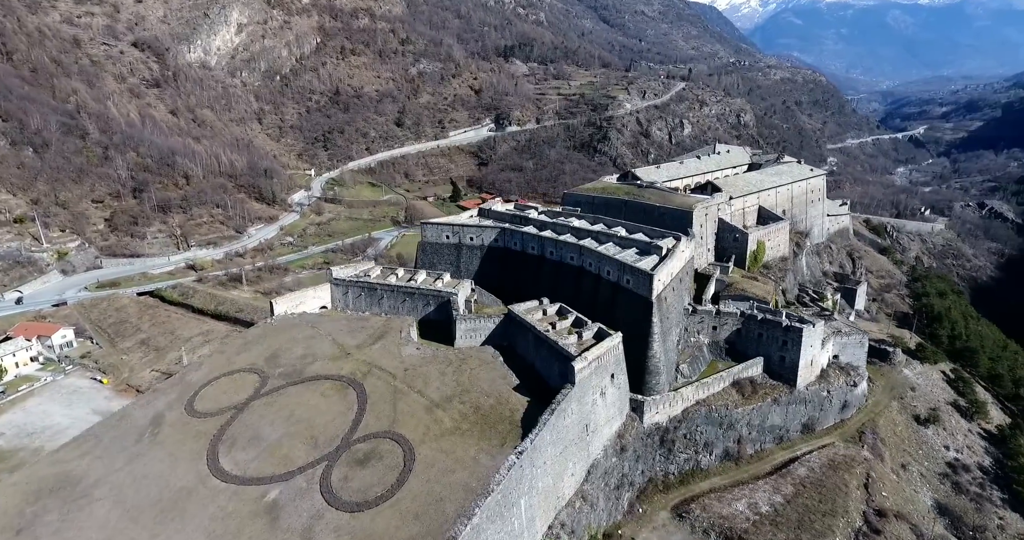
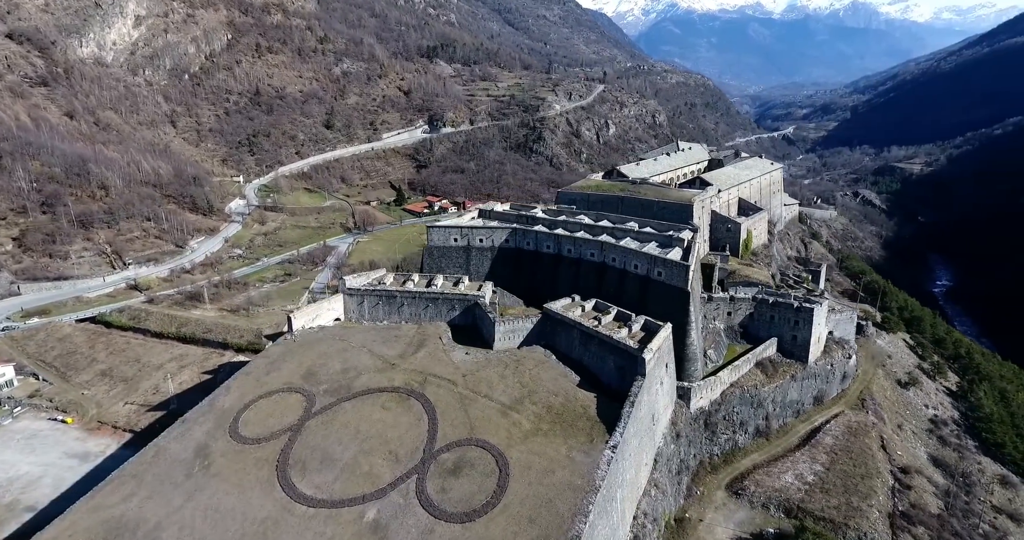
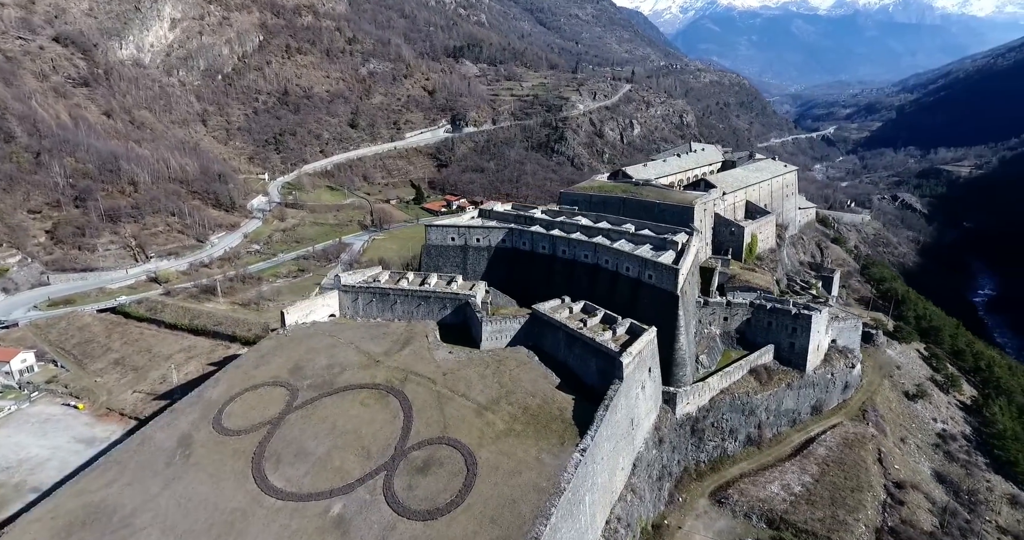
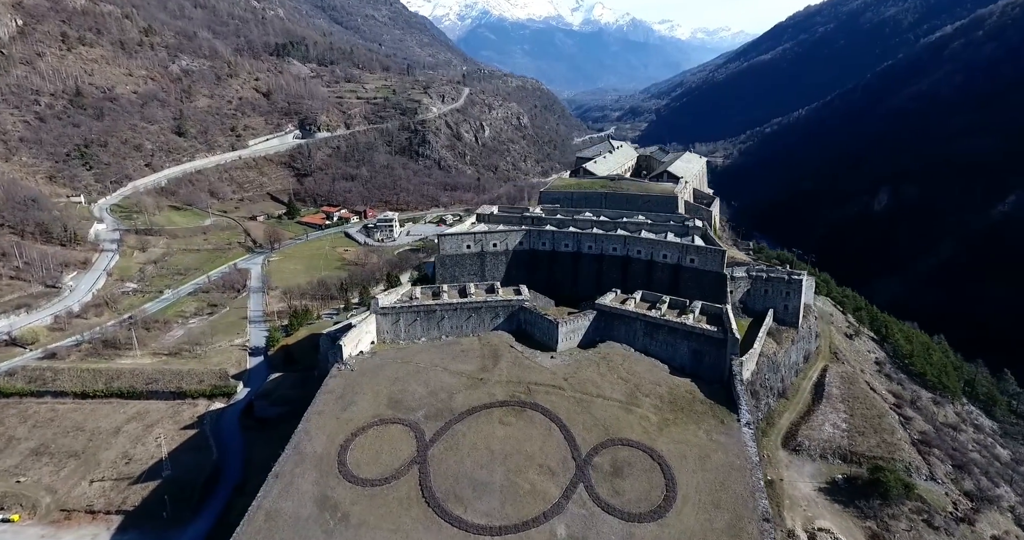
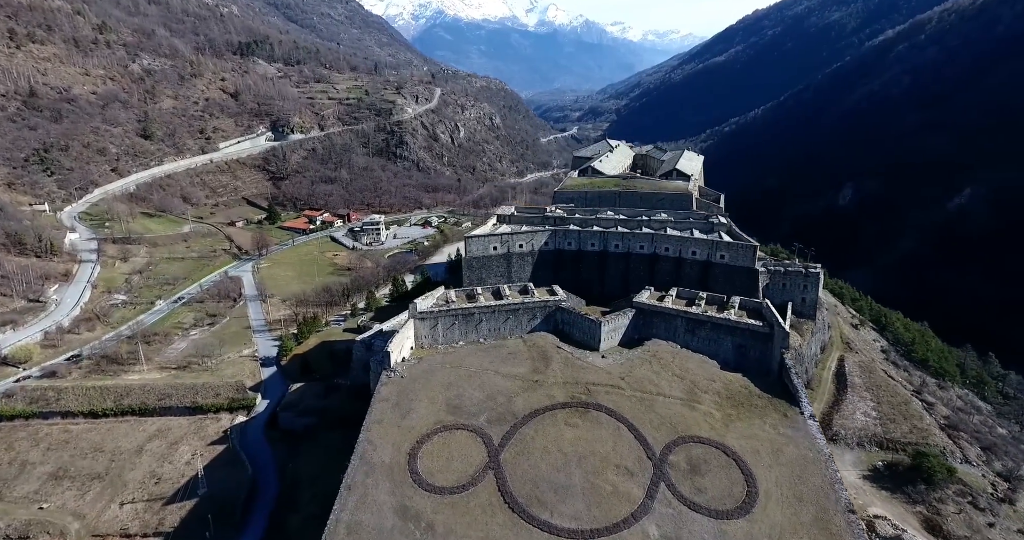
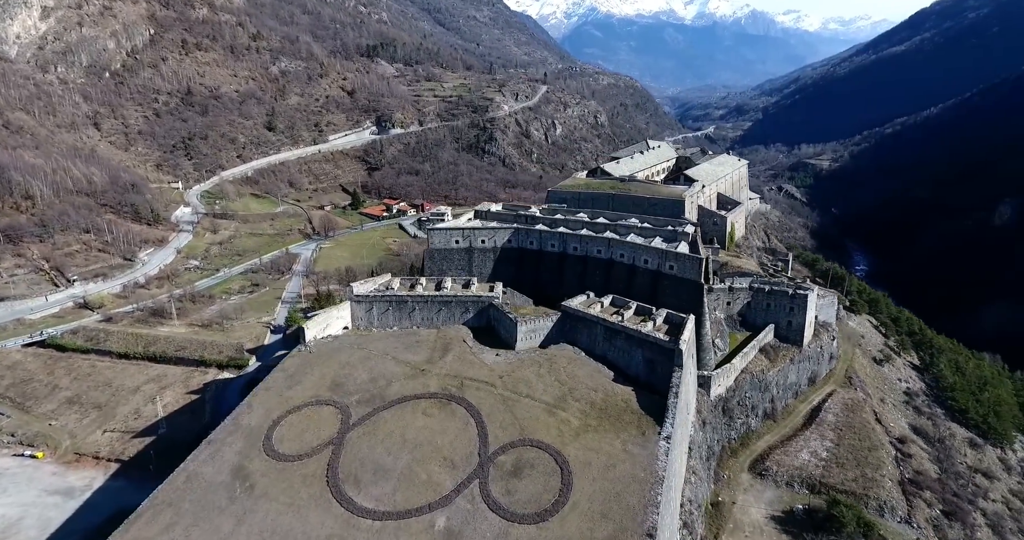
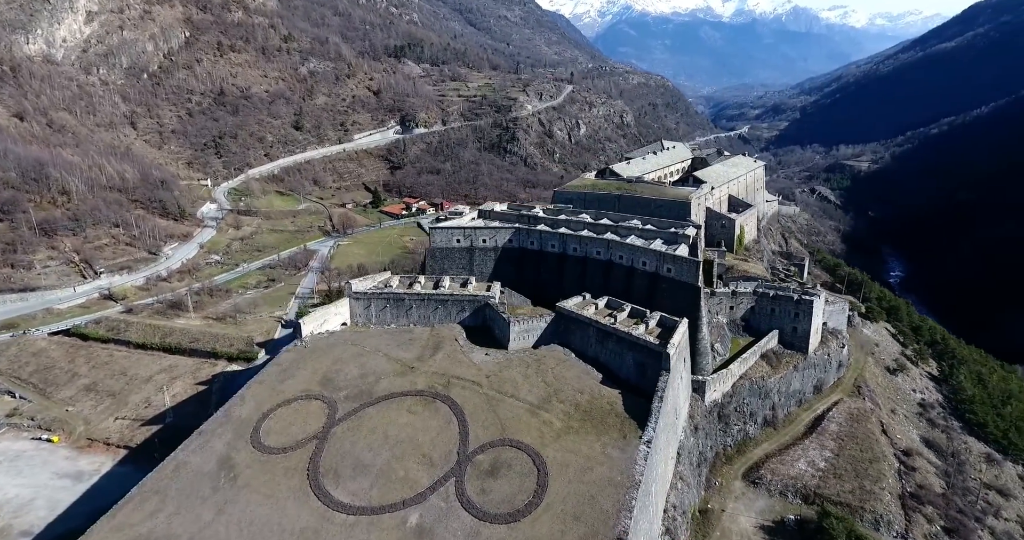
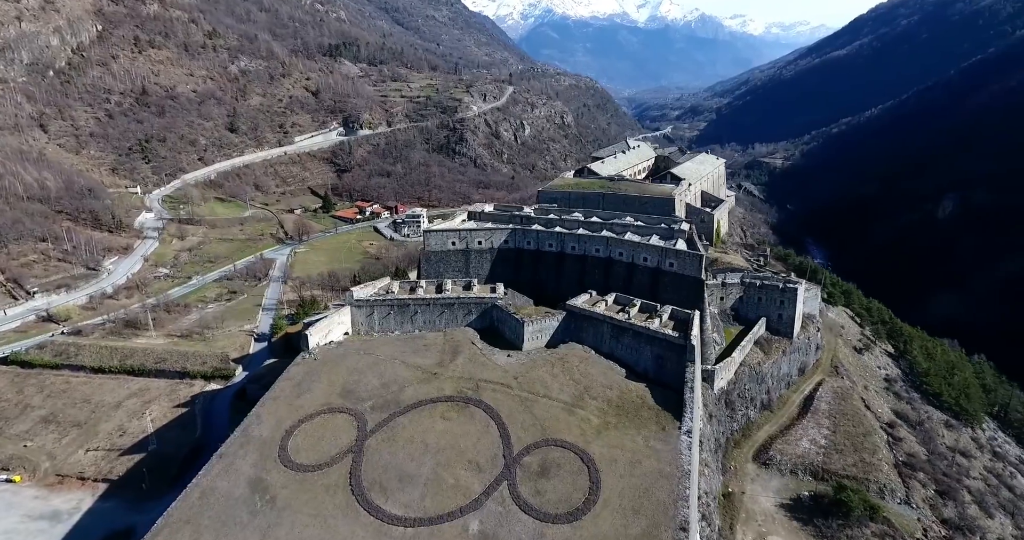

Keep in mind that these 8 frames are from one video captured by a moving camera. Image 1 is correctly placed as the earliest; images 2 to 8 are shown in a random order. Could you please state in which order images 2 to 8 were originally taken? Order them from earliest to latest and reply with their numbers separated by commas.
3, 2, 7, 6, 8, 4, 5
